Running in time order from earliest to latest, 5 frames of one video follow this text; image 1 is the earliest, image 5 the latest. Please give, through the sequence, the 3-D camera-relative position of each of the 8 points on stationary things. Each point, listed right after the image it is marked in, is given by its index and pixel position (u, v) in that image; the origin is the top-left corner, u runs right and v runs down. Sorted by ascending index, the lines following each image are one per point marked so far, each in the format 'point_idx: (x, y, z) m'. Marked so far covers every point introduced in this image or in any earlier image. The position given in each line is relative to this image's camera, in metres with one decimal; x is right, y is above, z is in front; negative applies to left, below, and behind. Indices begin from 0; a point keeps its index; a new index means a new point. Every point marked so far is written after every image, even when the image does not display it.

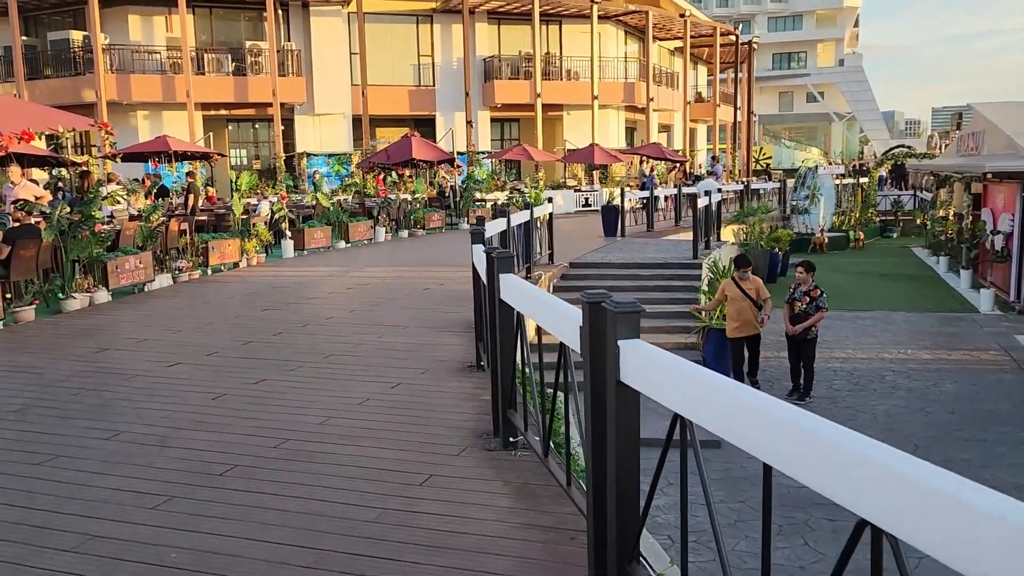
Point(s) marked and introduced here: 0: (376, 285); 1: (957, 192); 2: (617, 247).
0: (-1.7, 0.0, +10.6) m
1: (+10.5, +2.2, +19.0) m
2: (+1.9, +0.8, +14.8) m
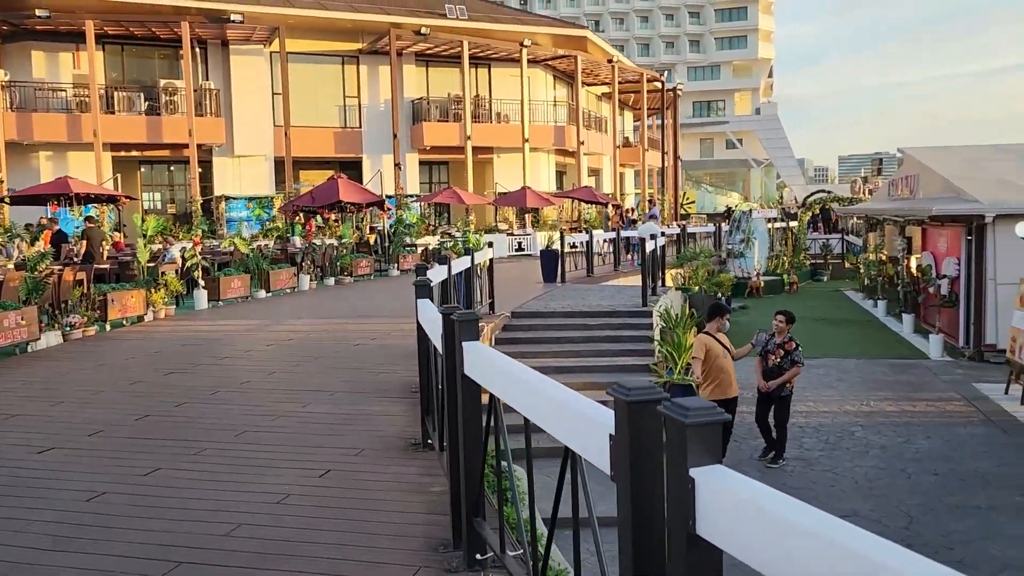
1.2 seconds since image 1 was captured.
0: (-2.4, -0.6, +9.5) m
1: (+8.9, +1.2, +19.1) m
2: (+0.8, -0.1, +14.1) m
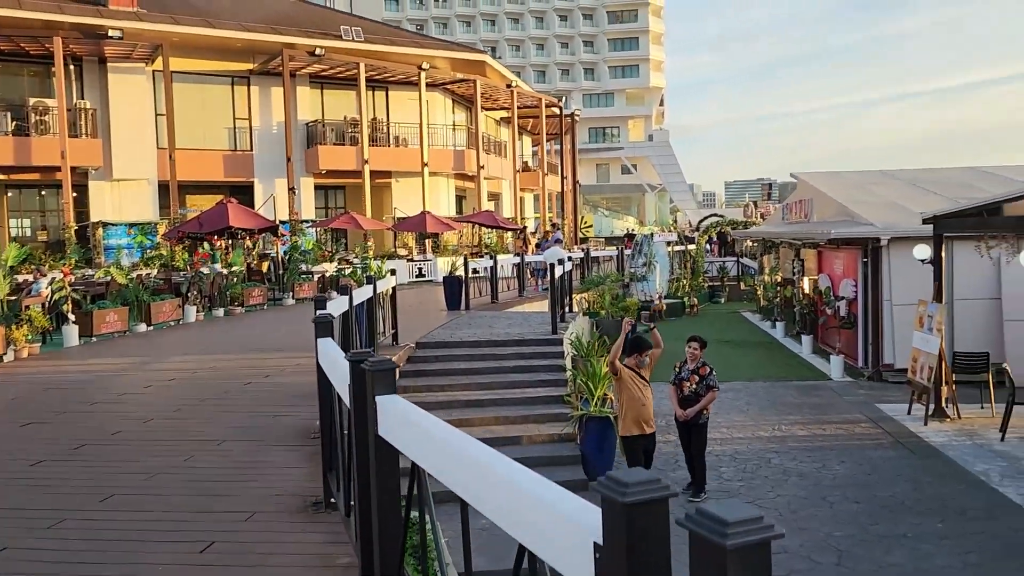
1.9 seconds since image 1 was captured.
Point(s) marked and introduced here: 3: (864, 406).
0: (-3.5, -1.0, +8.6) m
1: (+6.6, +0.7, +19.6) m
2: (-0.8, -0.6, +13.6) m
3: (+4.6, -1.5, +10.7) m
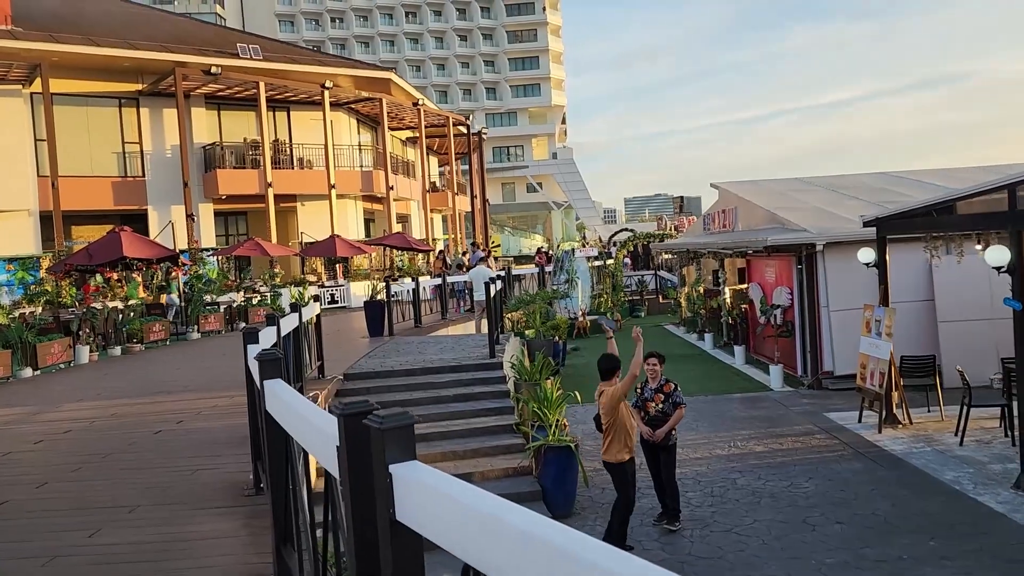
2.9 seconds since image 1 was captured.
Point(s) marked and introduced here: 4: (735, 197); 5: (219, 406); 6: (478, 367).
0: (-3.9, -1.3, +7.5) m
1: (+4.7, +0.5, +19.6) m
2: (-1.9, -0.9, +12.7) m
3: (+3.9, -1.6, +10.4) m
4: (+4.5, +1.8, +16.4) m
5: (-3.0, -1.2, +8.3) m
6: (-0.4, -1.0, +10.3) m
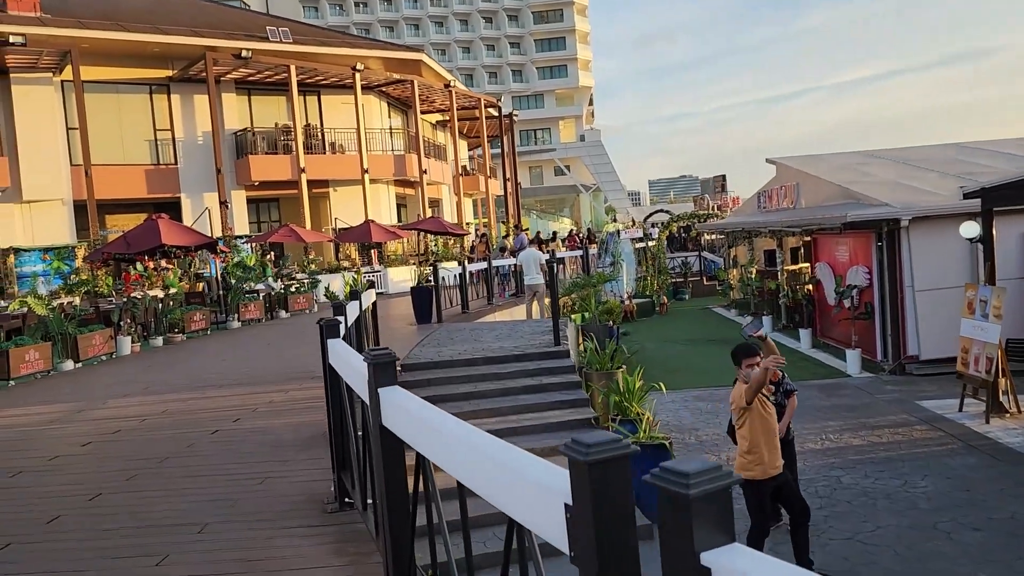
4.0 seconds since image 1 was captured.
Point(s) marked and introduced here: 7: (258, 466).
0: (-3.2, -1.2, +7.0) m
1: (+5.8, +0.9, +18.7) m
2: (-1.0, -0.7, +12.1) m
3: (+4.7, -1.4, +9.7) m
4: (+5.4, +2.2, +15.5) m
5: (-2.3, -1.1, +7.8) m
6: (+0.4, -0.8, +9.6) m
7: (-1.7, -1.2, +5.5) m
